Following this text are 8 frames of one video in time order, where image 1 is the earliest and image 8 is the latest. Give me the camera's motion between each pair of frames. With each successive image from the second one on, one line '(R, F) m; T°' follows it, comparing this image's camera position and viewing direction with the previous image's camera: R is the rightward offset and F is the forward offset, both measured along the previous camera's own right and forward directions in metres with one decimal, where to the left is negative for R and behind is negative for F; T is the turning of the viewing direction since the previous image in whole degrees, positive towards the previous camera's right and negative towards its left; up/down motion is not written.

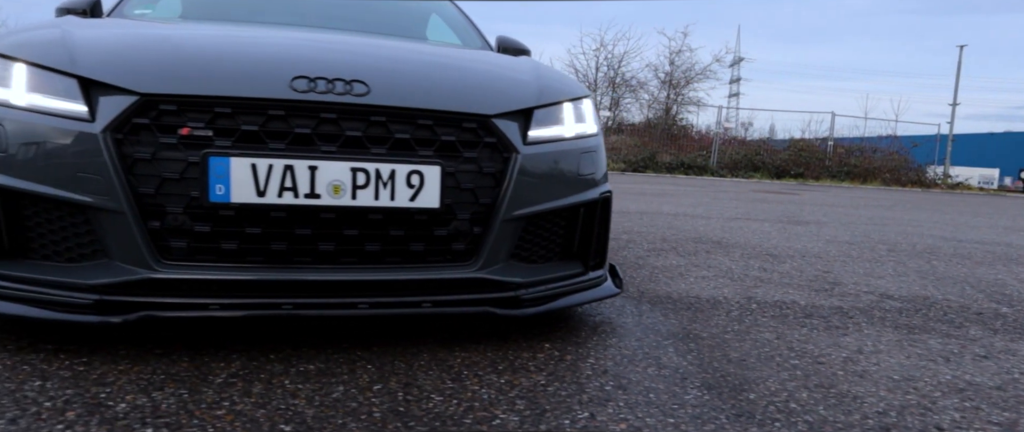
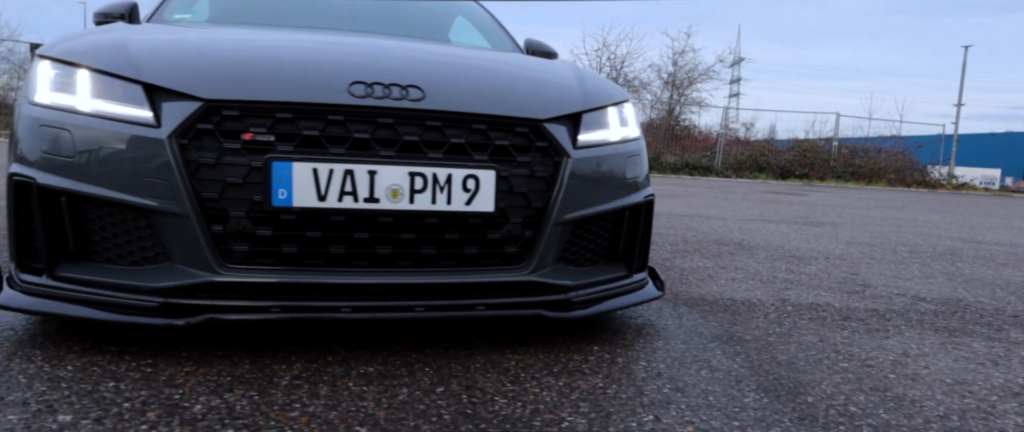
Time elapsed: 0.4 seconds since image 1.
(-0.1, 0.0) m; -1°
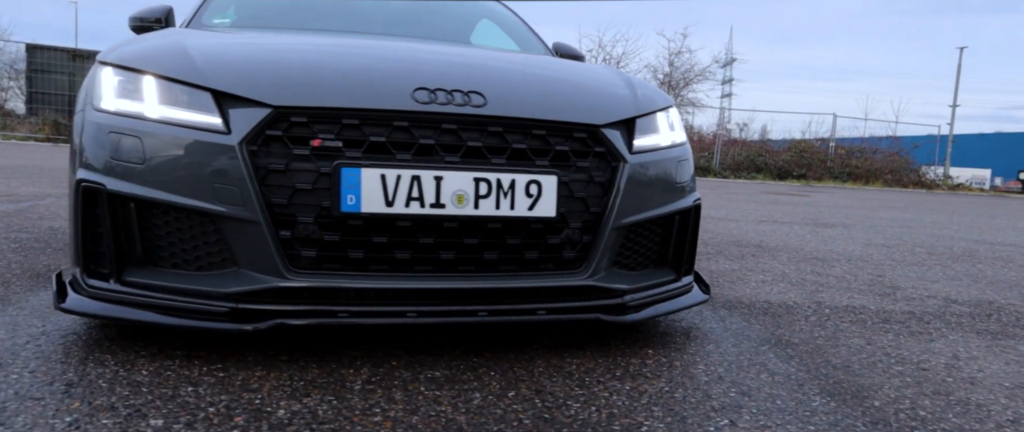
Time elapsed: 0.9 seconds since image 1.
(-0.2, 0.0) m; 0°
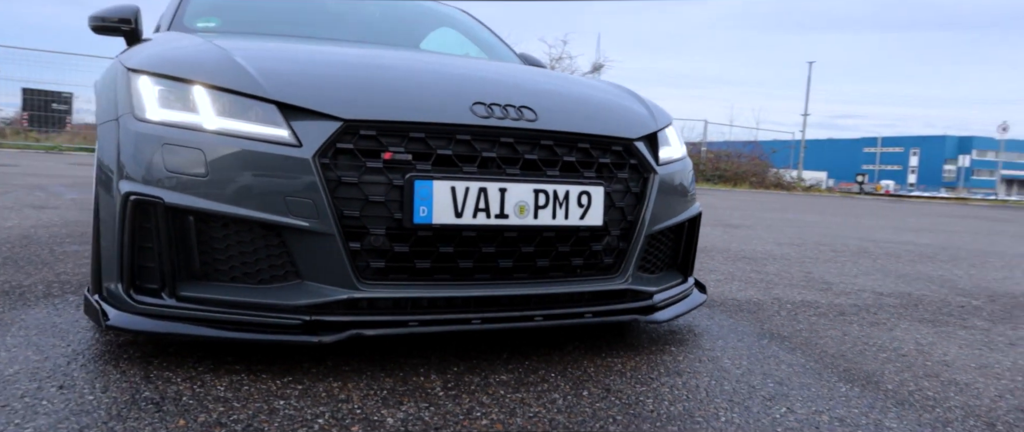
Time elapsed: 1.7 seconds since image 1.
(-0.4, -0.1) m; +9°
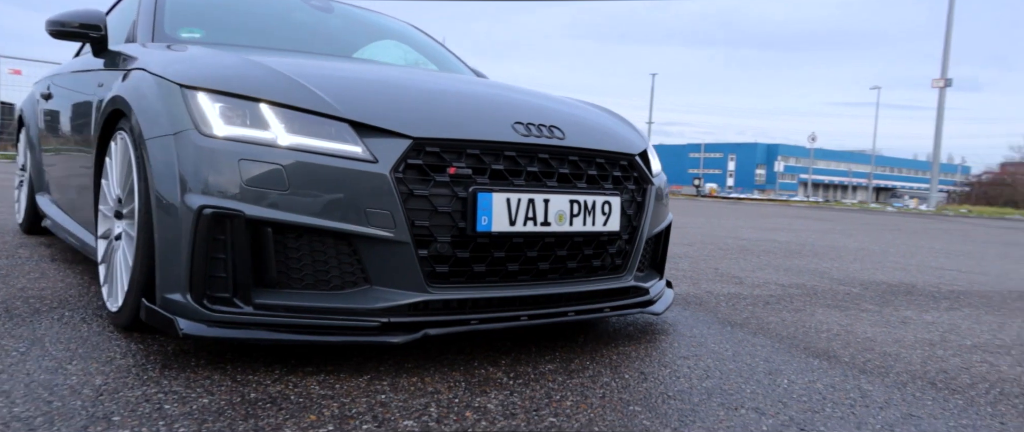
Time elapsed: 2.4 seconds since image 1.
(-0.5, -0.2) m; +11°
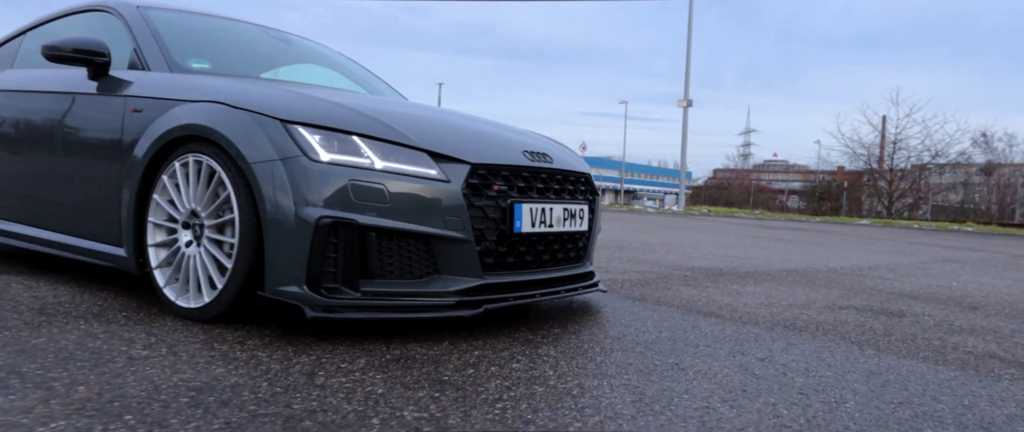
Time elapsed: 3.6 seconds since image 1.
(-0.9, -0.5) m; +19°
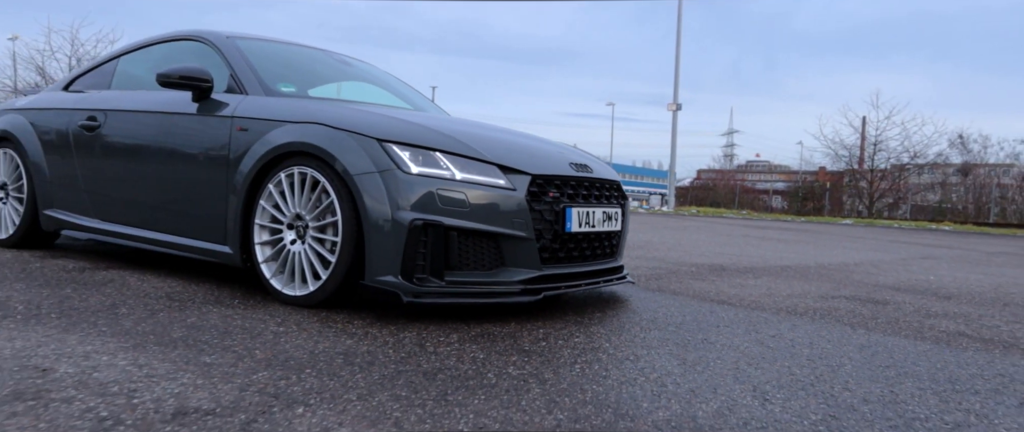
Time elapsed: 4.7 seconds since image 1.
(-0.3, -0.5) m; +1°
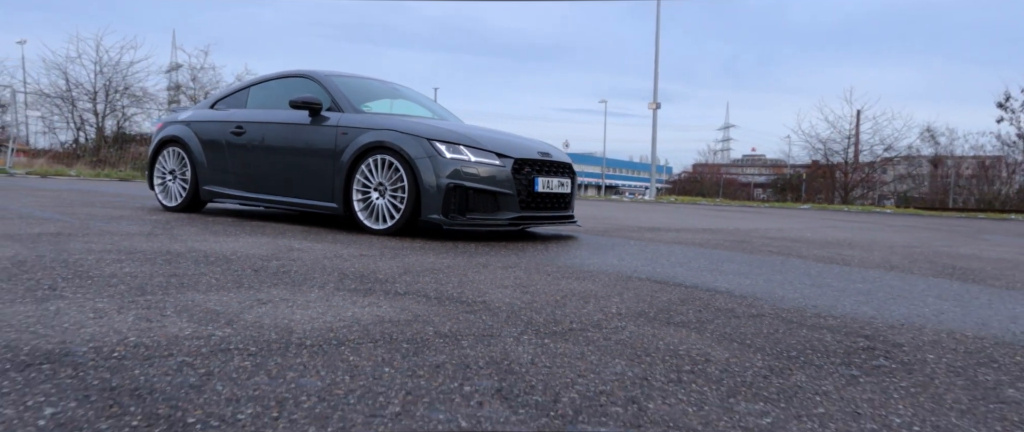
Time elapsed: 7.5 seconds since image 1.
(0.0, -2.0) m; 0°
